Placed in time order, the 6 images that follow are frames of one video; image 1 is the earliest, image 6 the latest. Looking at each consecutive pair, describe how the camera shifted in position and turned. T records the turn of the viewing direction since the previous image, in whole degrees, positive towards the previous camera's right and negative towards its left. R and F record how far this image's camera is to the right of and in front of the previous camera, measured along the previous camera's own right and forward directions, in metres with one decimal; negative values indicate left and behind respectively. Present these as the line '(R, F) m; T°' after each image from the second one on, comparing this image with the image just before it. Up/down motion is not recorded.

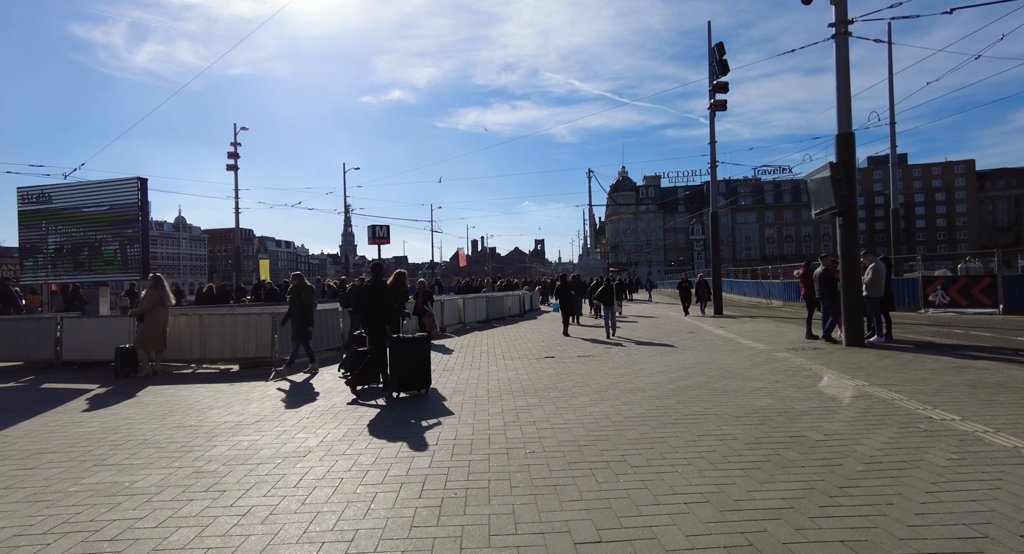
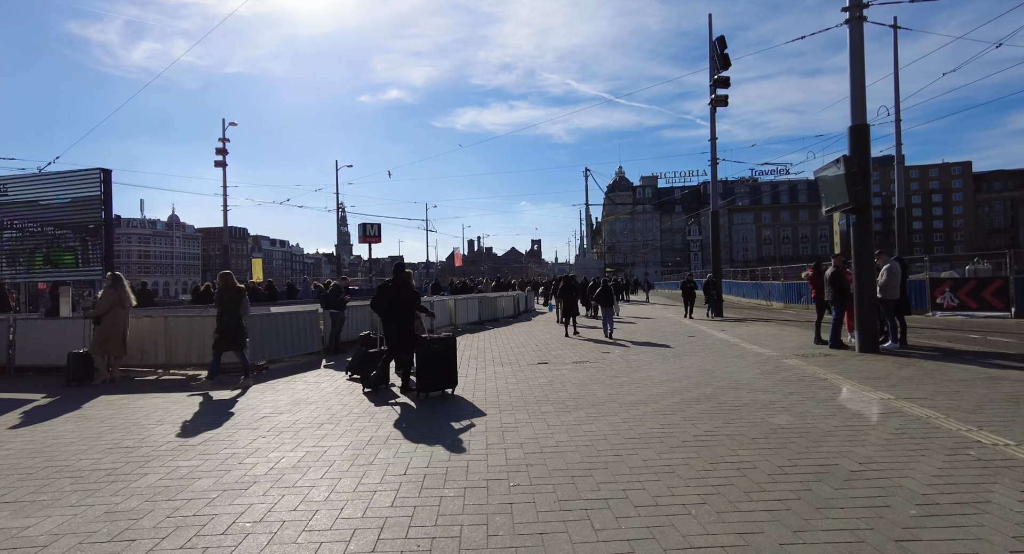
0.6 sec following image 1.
(+0.1, +0.7) m; 0°
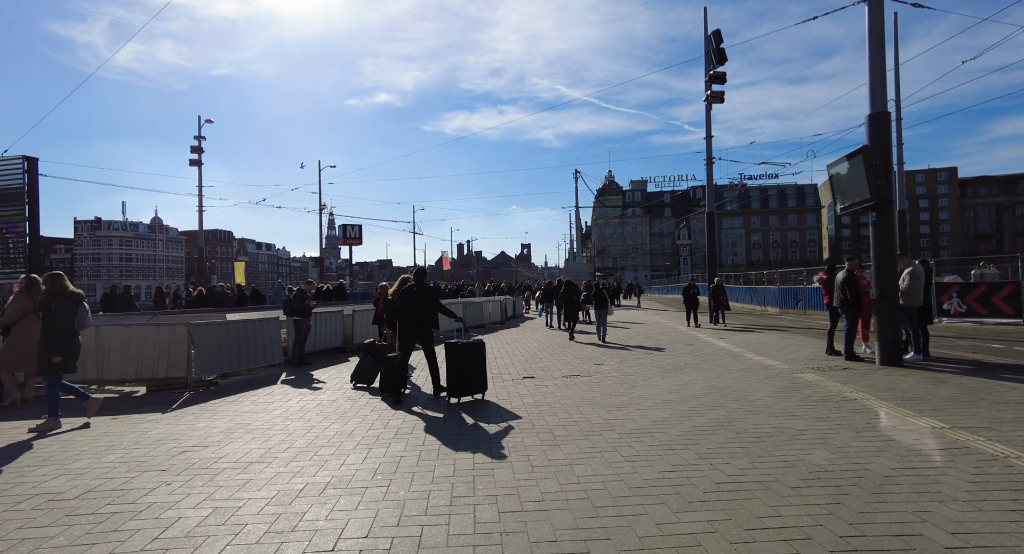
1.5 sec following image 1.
(+0.1, +1.1) m; +1°
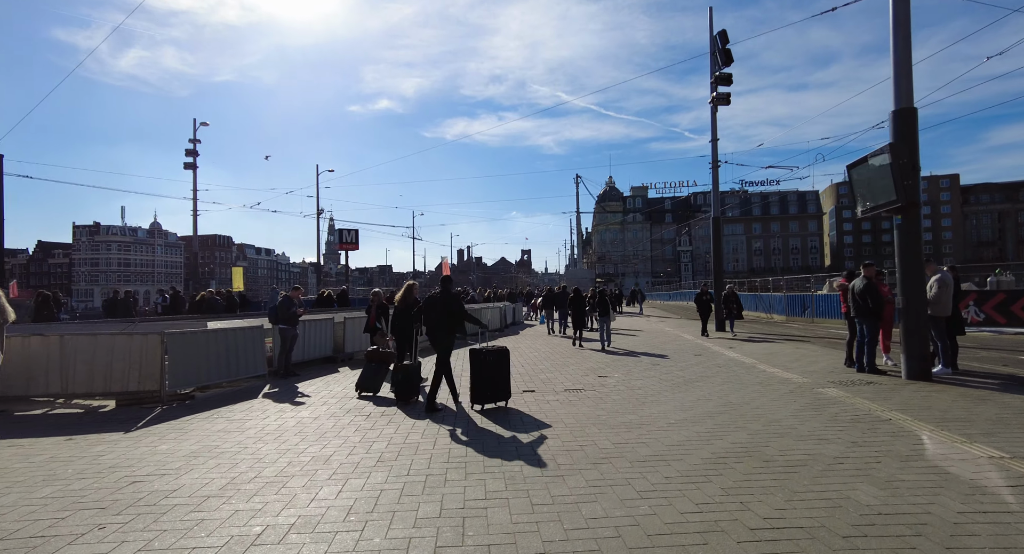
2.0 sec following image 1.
(0.0, +0.6) m; 0°
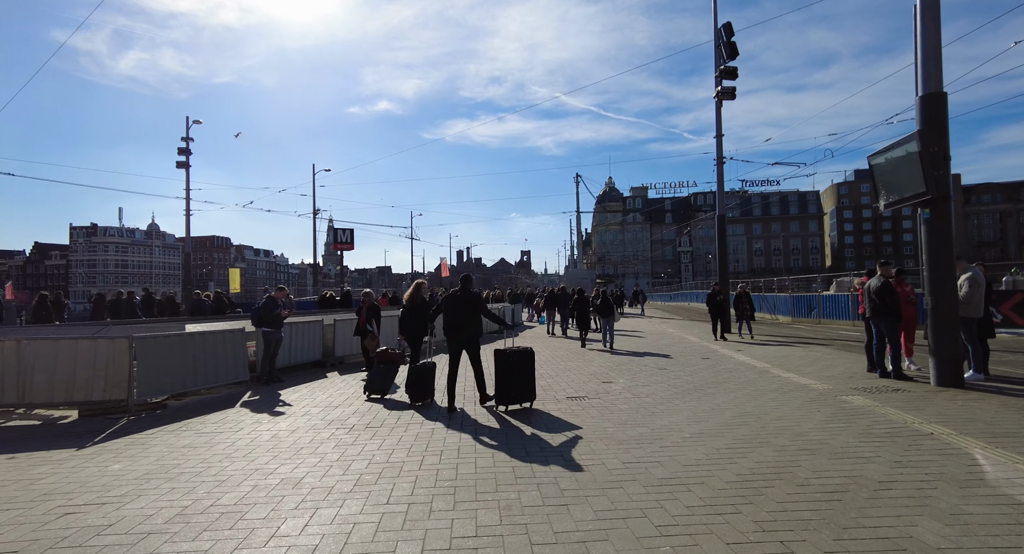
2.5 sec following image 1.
(0.0, +0.6) m; 0°
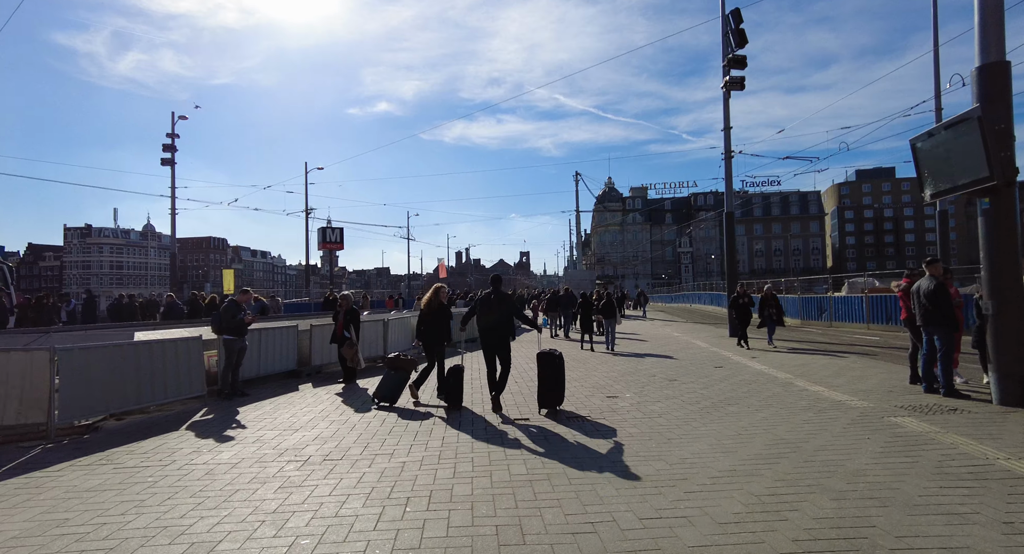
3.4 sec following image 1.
(+0.1, +1.1) m; 0°
